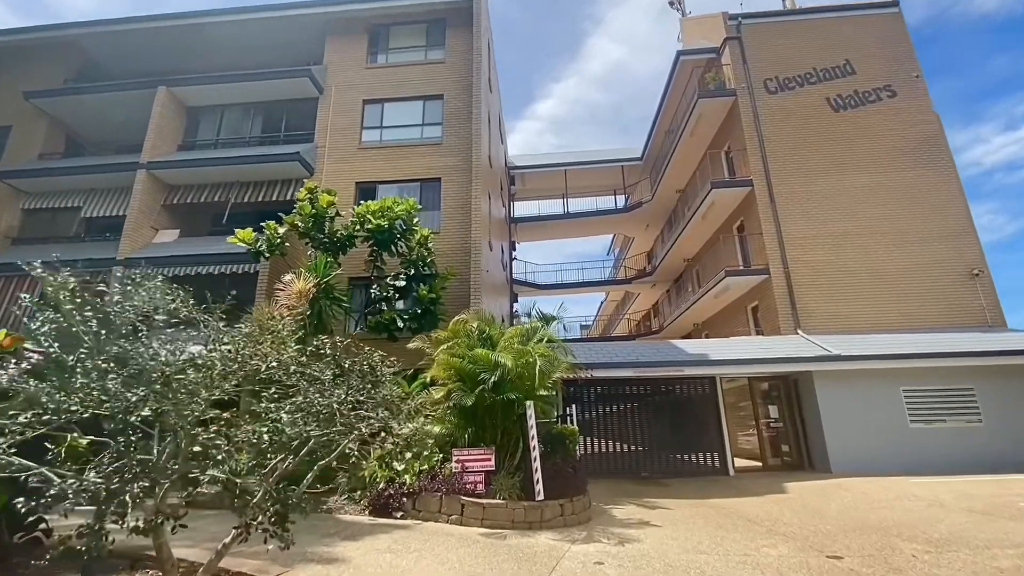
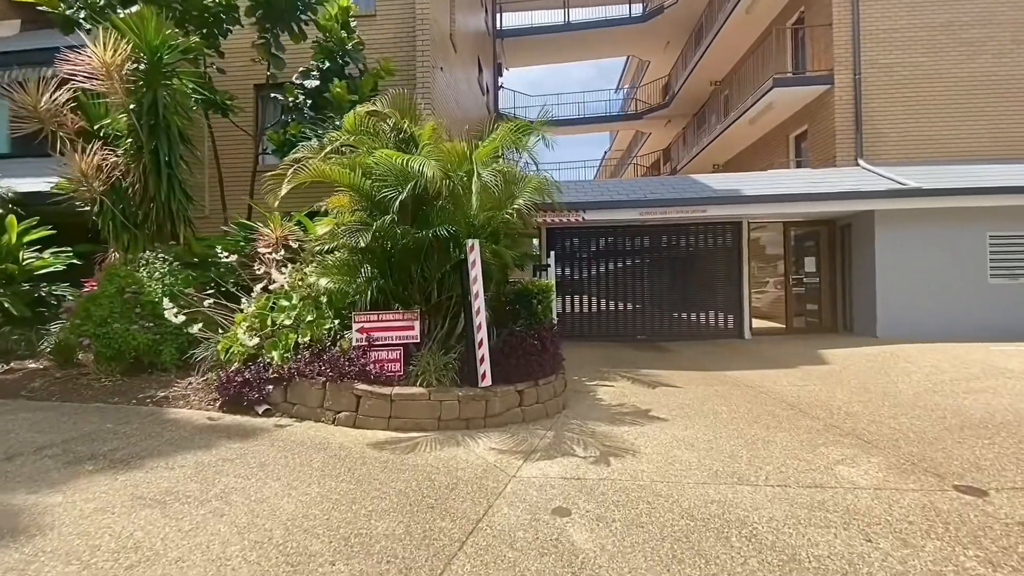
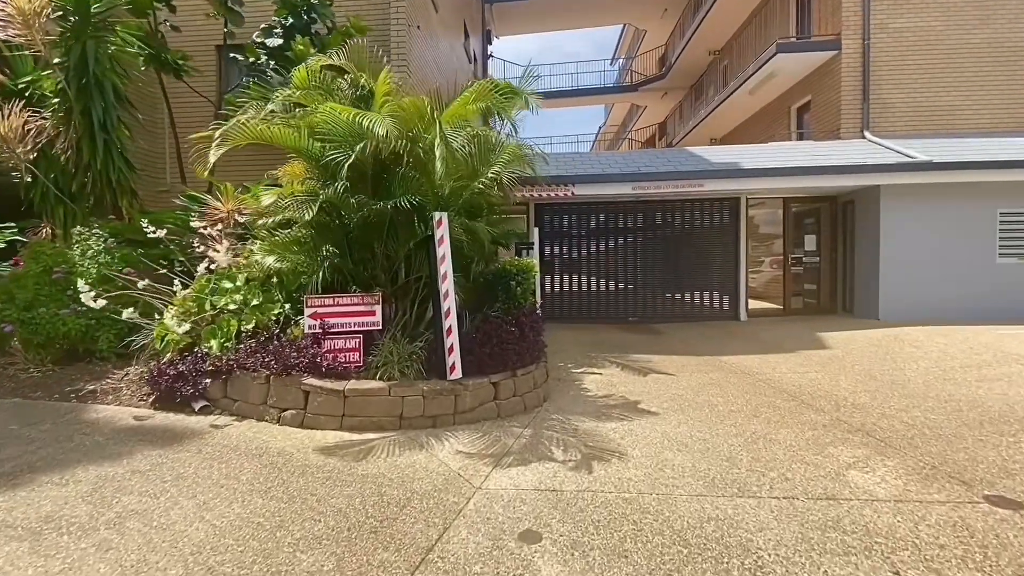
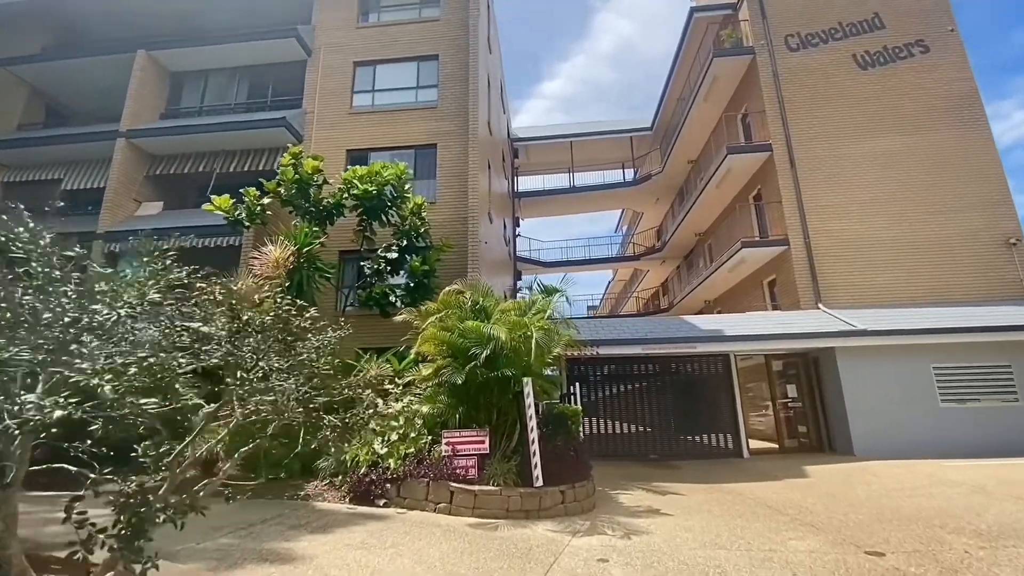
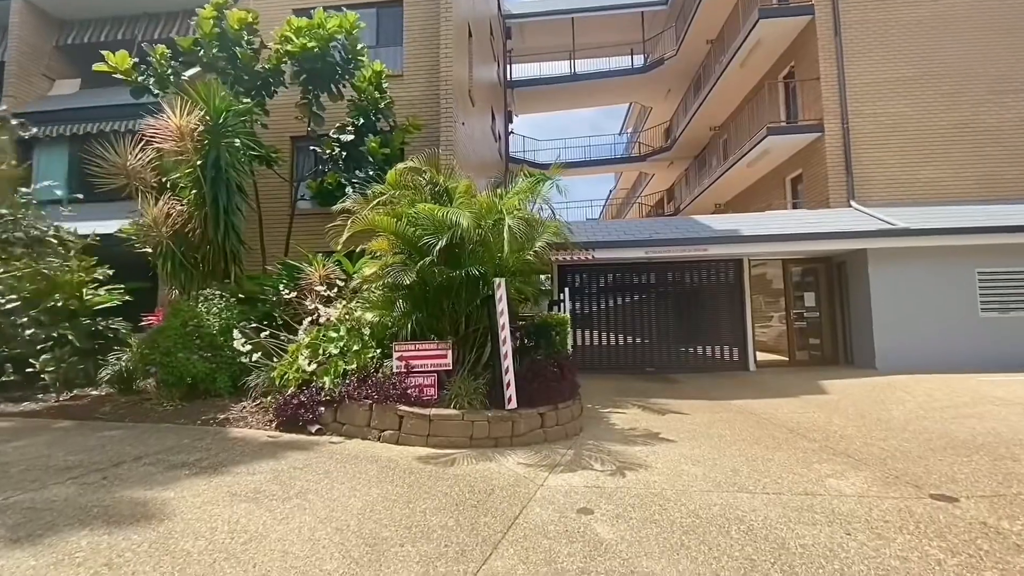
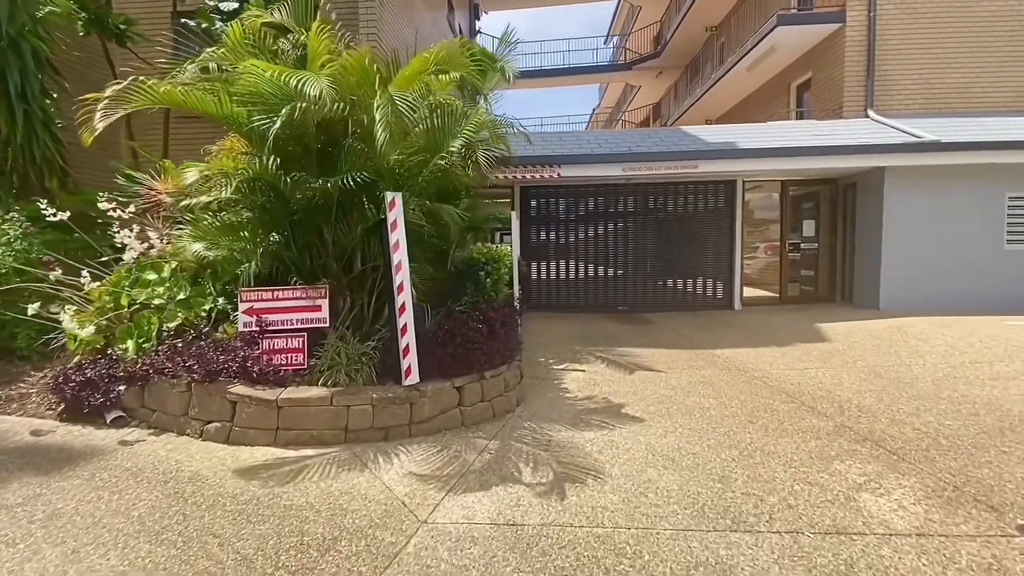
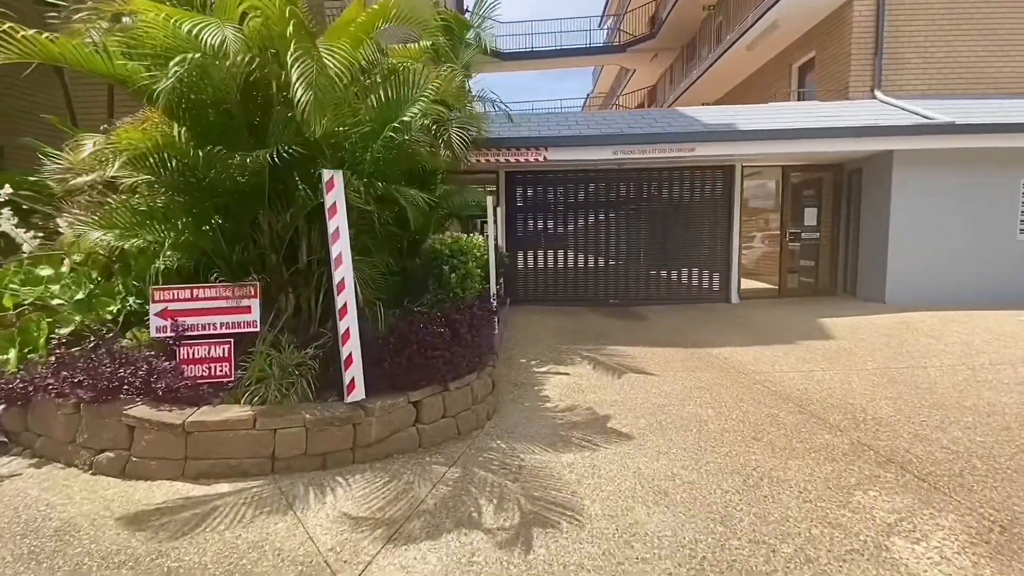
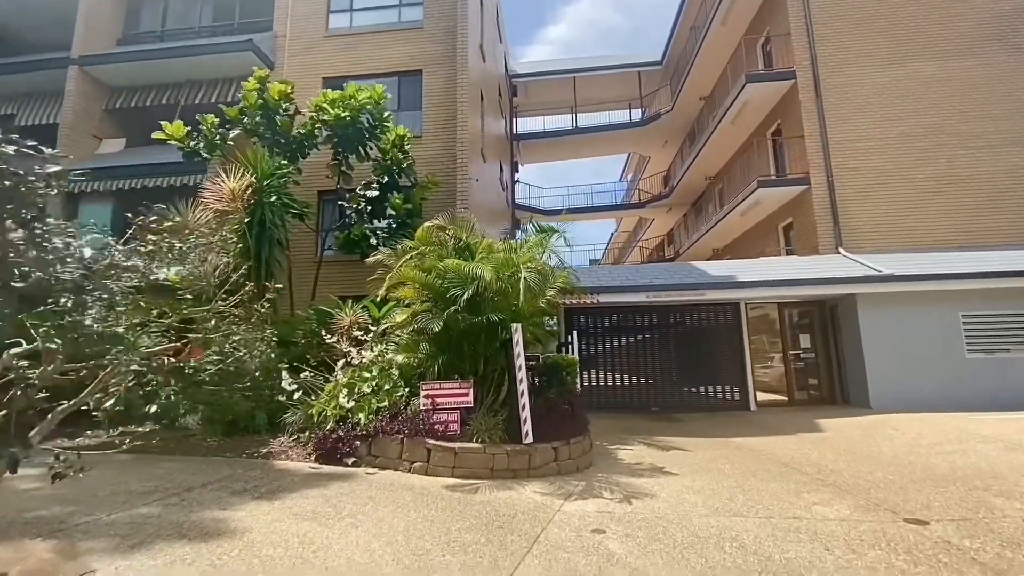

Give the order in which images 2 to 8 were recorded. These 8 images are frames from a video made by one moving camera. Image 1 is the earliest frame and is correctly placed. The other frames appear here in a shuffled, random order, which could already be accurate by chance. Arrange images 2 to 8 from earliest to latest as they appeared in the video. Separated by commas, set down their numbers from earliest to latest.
4, 8, 5, 2, 3, 6, 7
